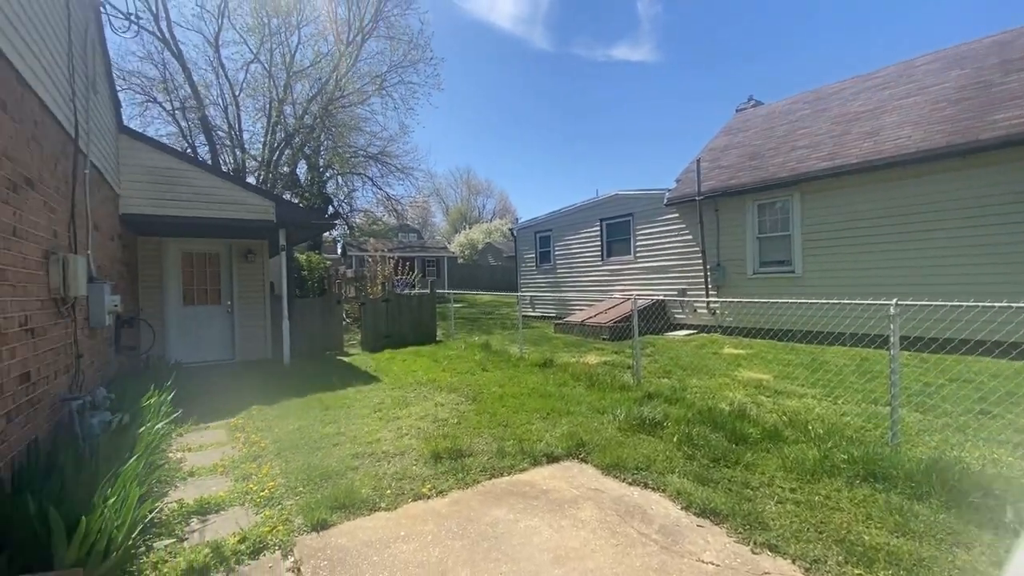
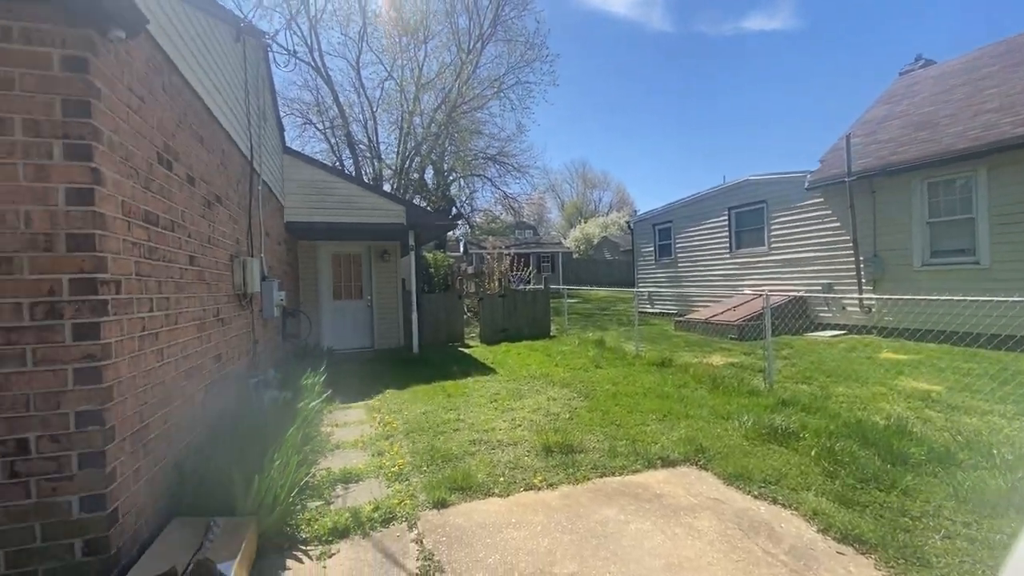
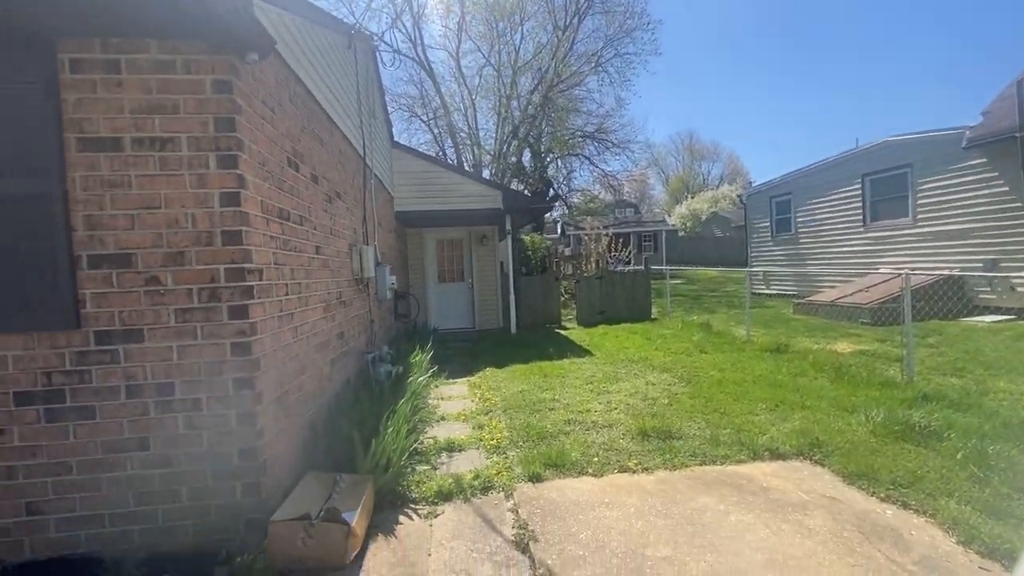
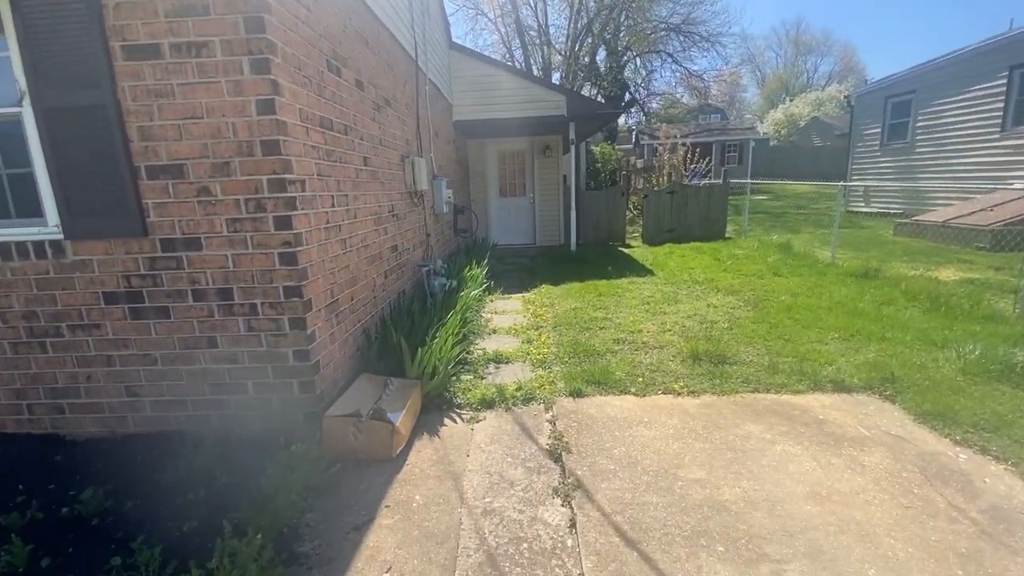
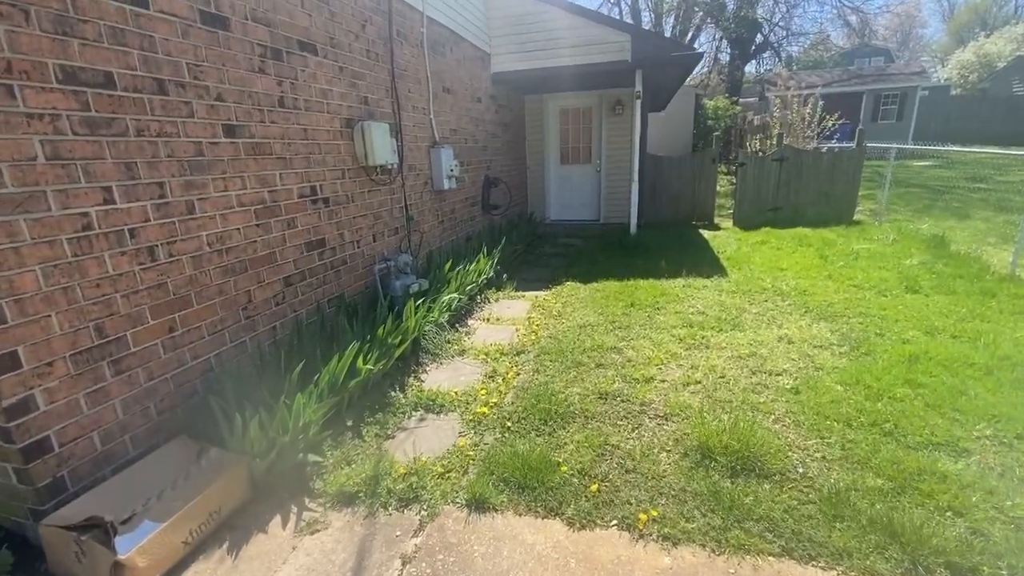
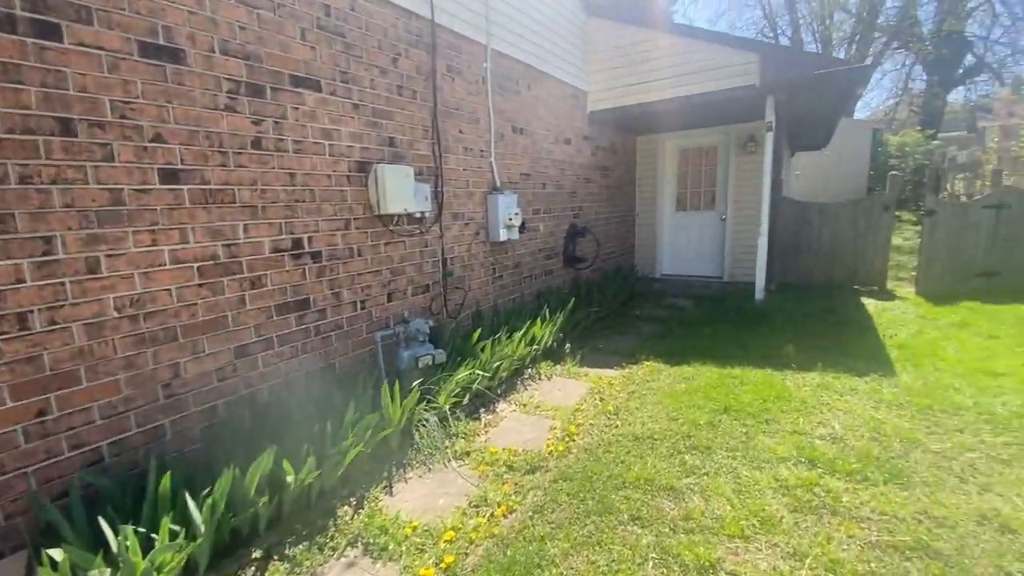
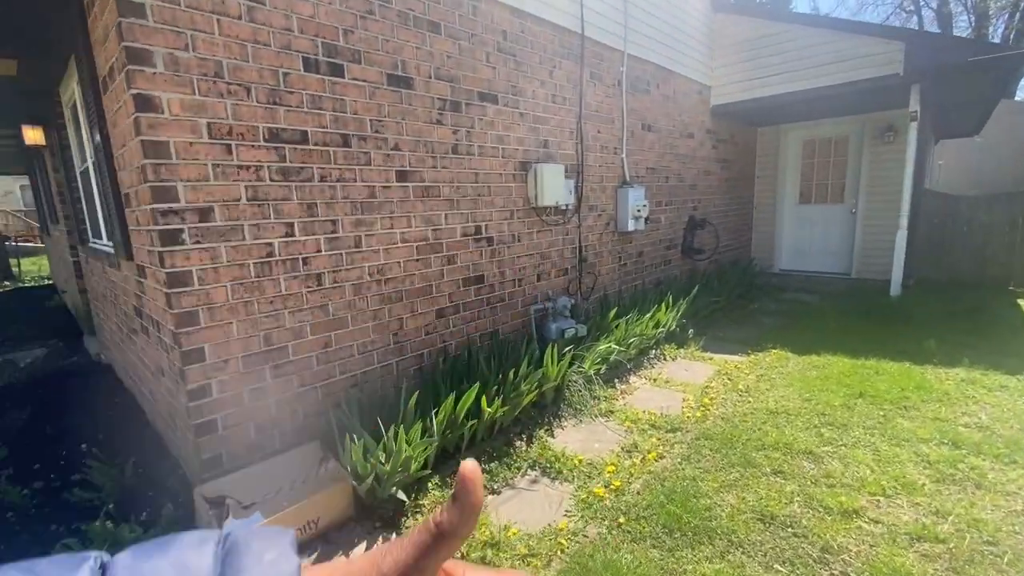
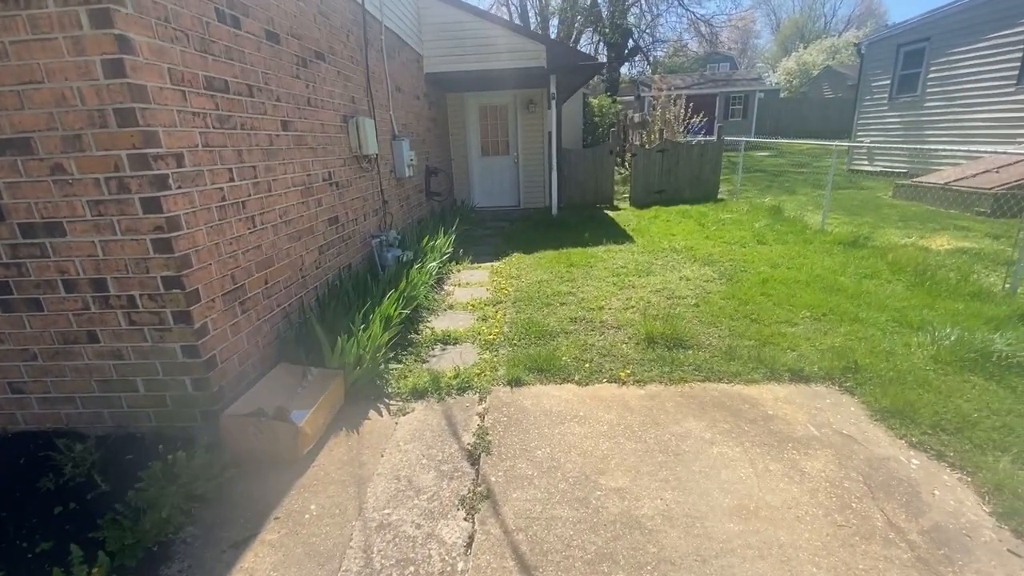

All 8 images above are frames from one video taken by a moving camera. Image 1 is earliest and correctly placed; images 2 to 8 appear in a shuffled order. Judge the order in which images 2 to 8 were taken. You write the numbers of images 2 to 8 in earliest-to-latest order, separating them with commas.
2, 3, 4, 8, 5, 7, 6
